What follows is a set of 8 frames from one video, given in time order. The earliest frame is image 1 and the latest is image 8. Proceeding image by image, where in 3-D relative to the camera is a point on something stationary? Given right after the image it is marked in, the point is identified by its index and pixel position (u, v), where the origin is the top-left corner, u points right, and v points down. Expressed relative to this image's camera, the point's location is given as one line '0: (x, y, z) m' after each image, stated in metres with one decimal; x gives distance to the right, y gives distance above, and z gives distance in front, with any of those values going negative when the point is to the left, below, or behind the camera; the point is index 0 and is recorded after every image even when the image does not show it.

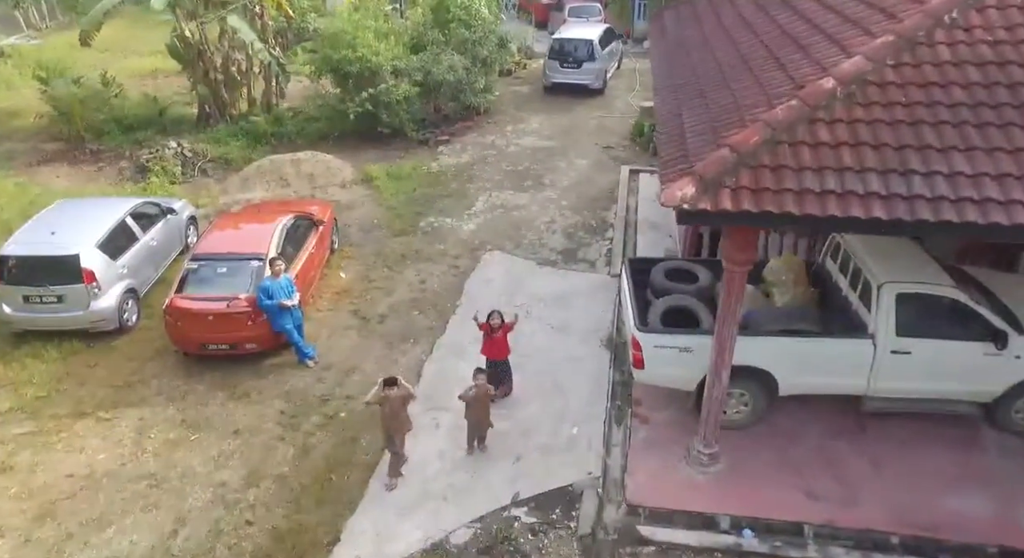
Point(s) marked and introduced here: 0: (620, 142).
0: (+2.1, +2.7, +13.1) m
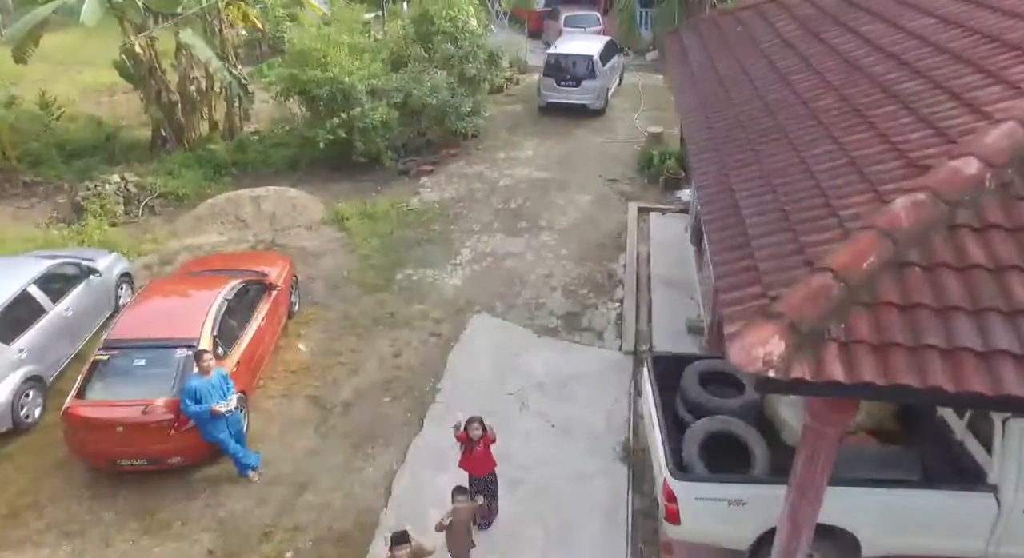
0: (+2.0, +1.9, +11.6) m
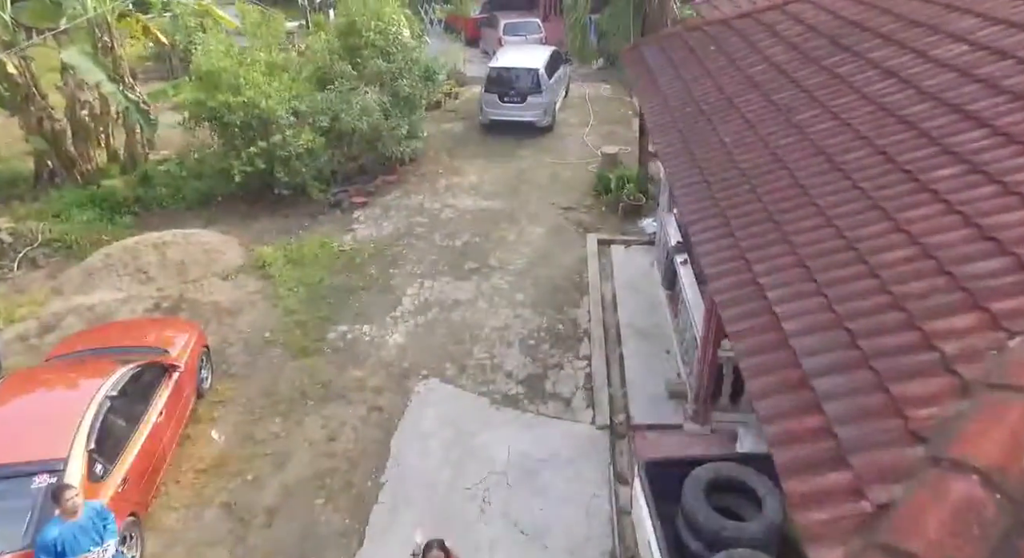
0: (+1.1, +1.3, +10.6) m
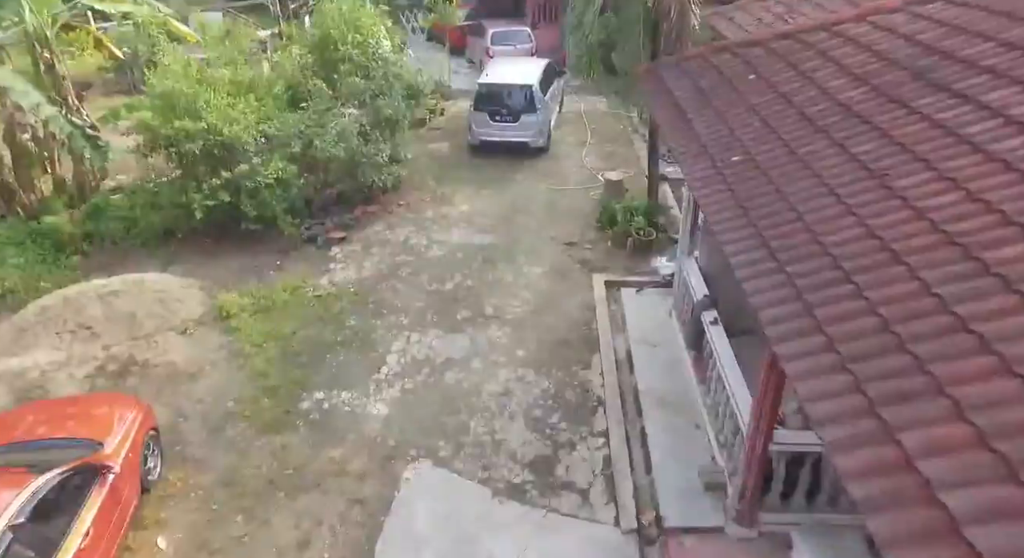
0: (+1.0, +0.7, +9.6) m
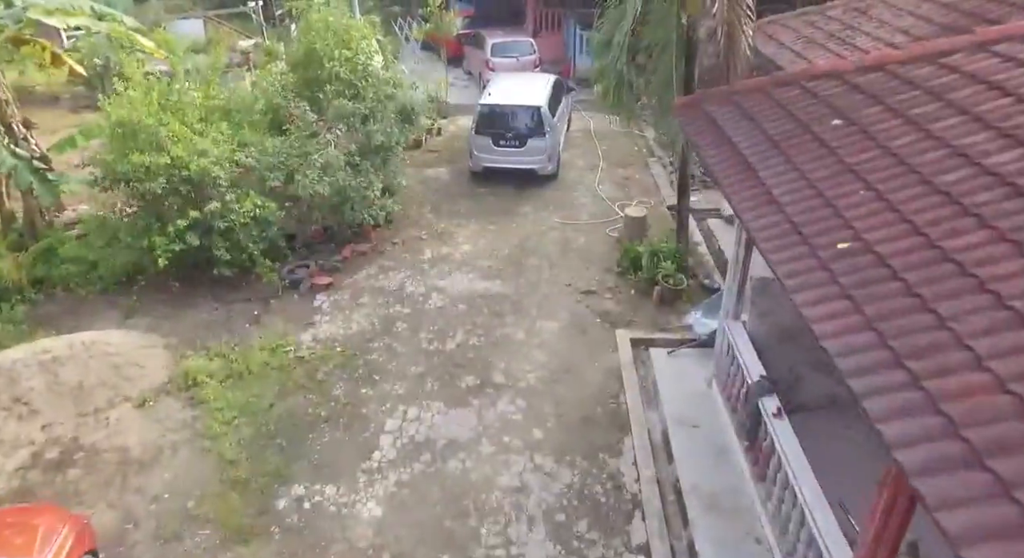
0: (+1.1, 0.0, +8.4) m
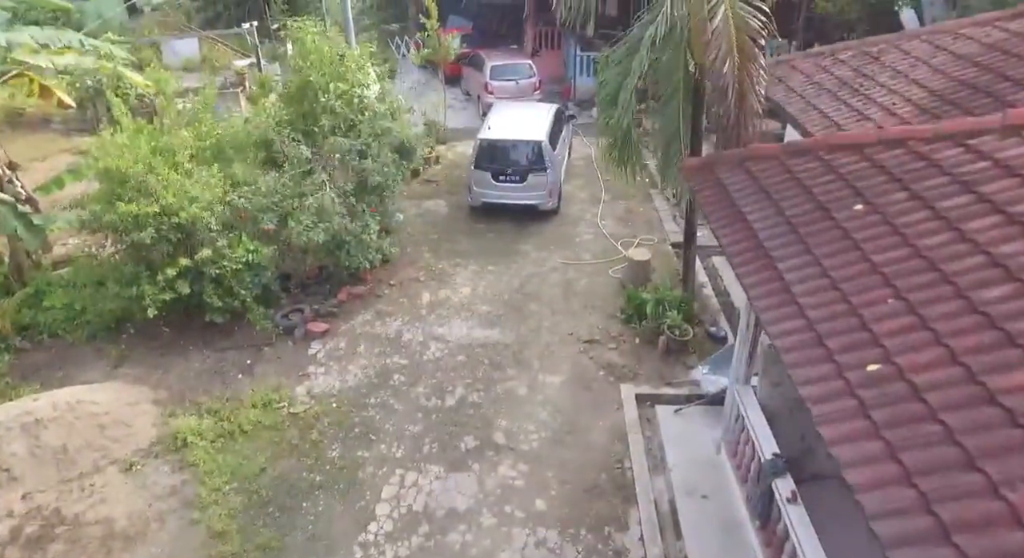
0: (+1.2, -0.6, +8.2) m
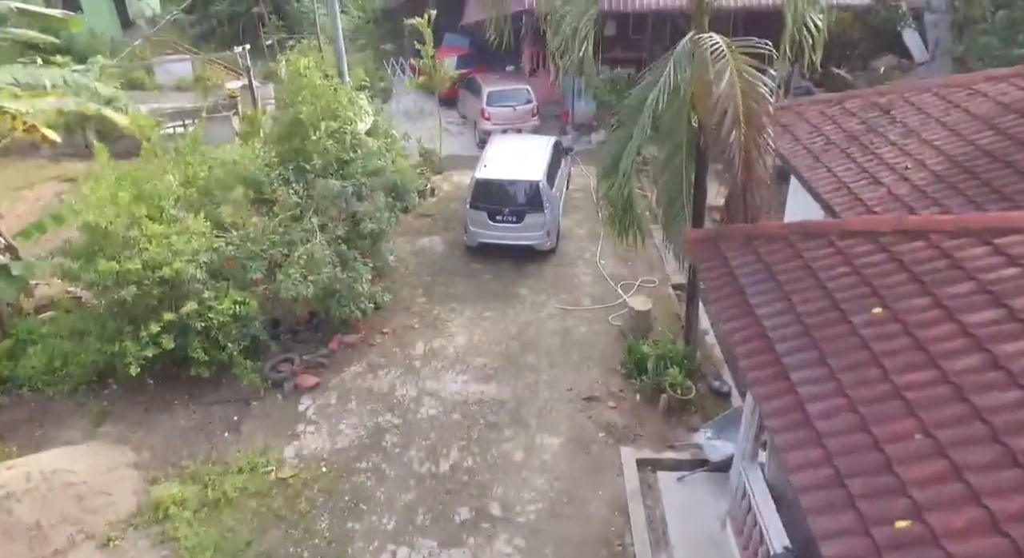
0: (+1.1, -1.2, +7.9) m
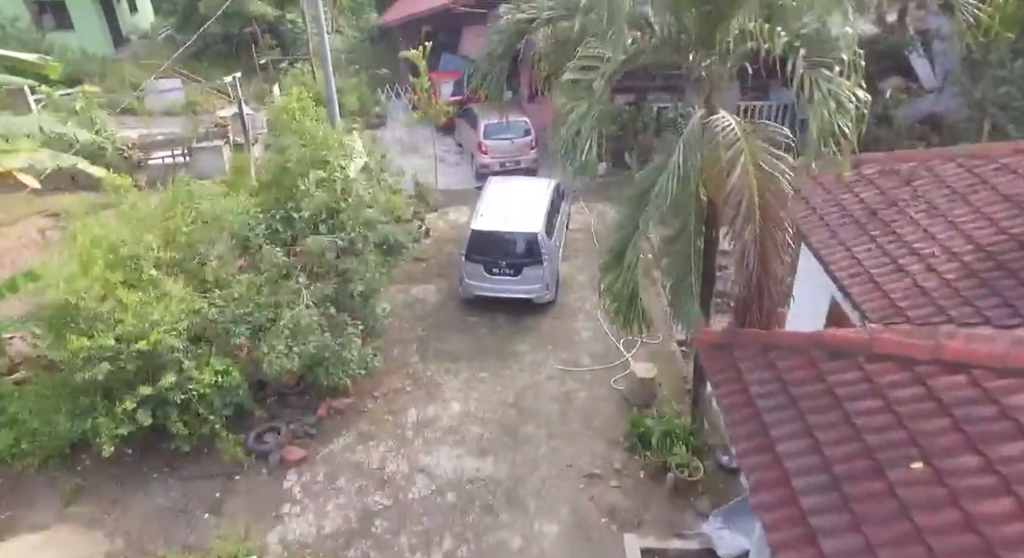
0: (+1.1, -2.0, +7.5) m
